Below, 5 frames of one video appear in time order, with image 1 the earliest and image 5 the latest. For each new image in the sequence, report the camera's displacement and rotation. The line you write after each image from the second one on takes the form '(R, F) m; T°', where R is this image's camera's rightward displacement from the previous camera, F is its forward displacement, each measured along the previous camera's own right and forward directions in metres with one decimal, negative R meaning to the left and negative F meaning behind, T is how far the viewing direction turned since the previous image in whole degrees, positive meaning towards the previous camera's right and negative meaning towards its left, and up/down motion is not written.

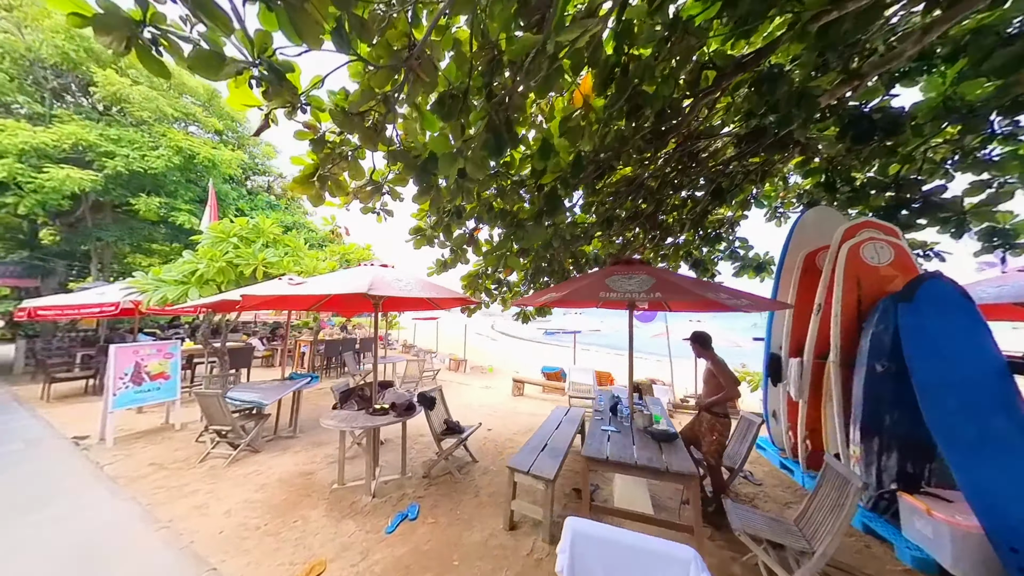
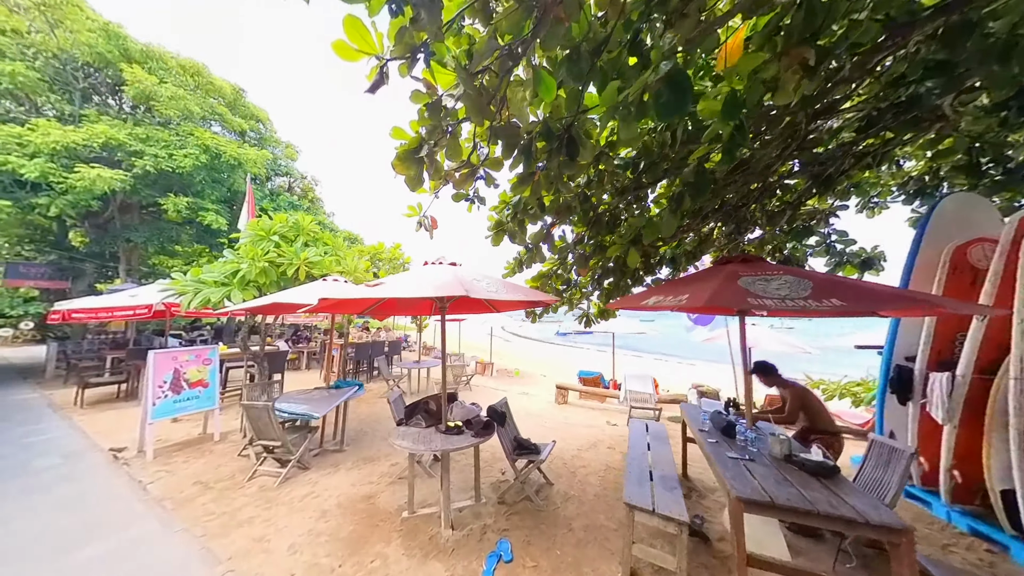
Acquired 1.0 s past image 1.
(-1.0, +0.5) m; -1°
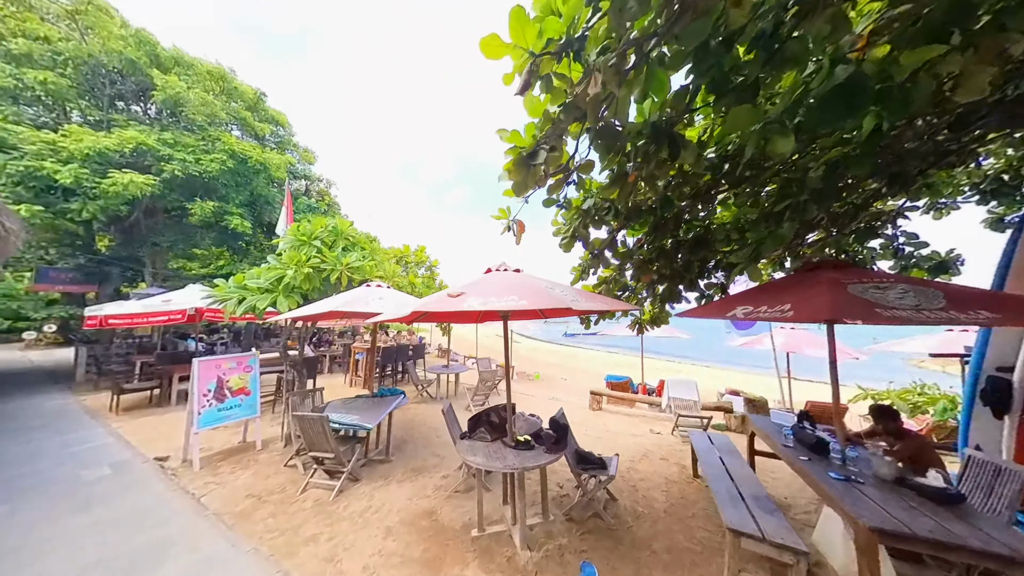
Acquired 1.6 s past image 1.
(-0.7, +0.1) m; -1°
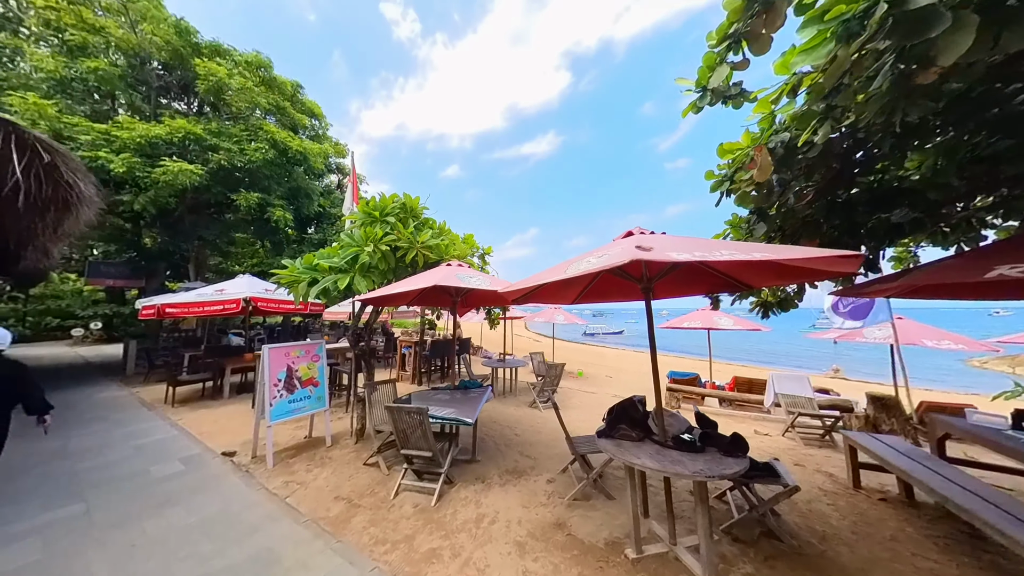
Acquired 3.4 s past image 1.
(-1.3, +0.6) m; -2°
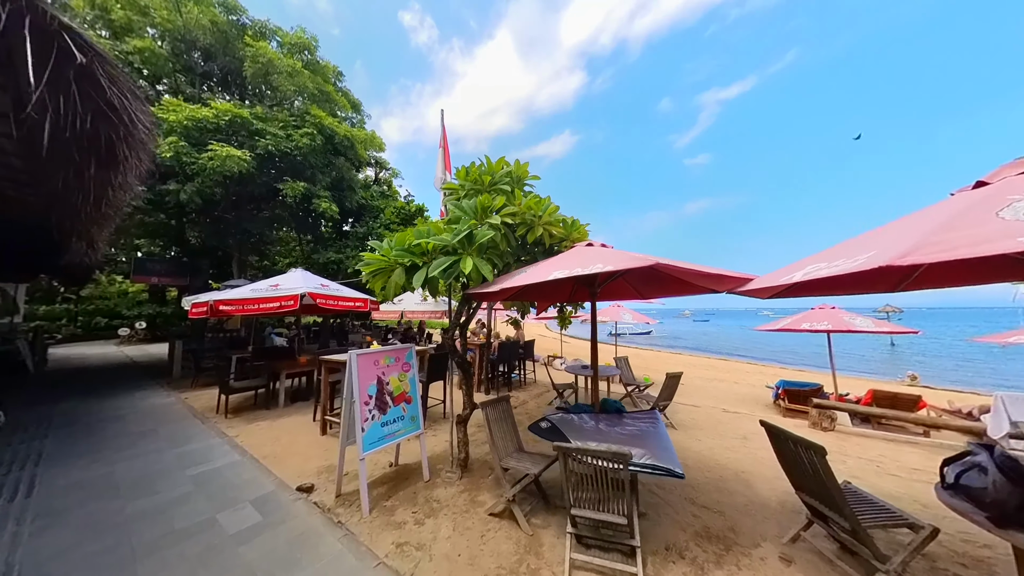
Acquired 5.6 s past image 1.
(-1.7, +1.2) m; -3°
